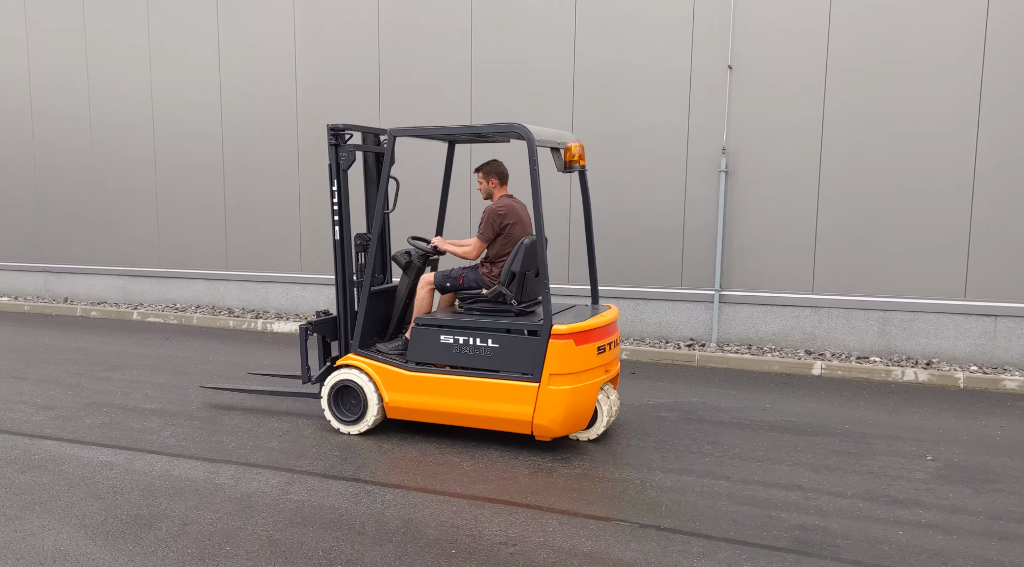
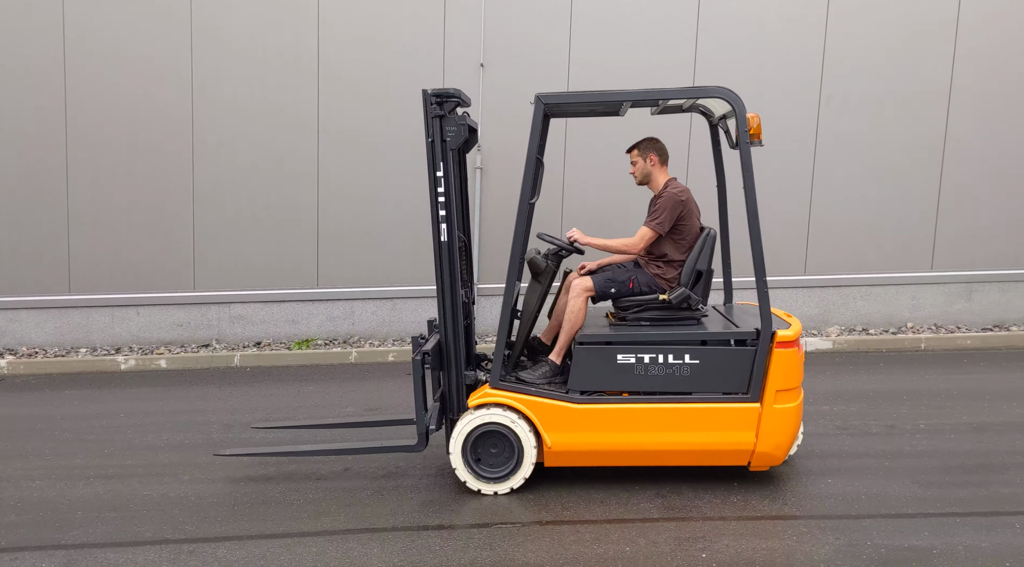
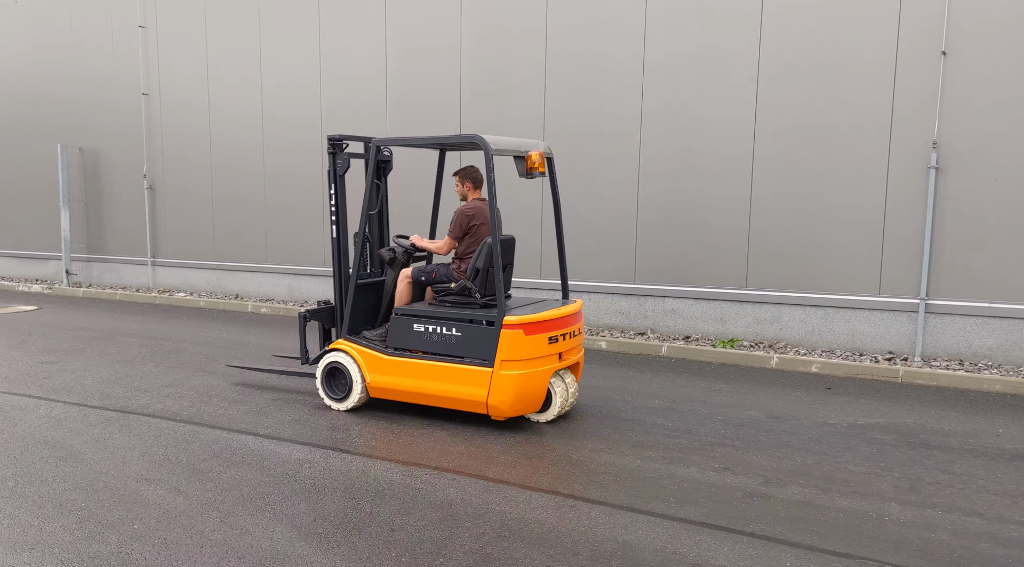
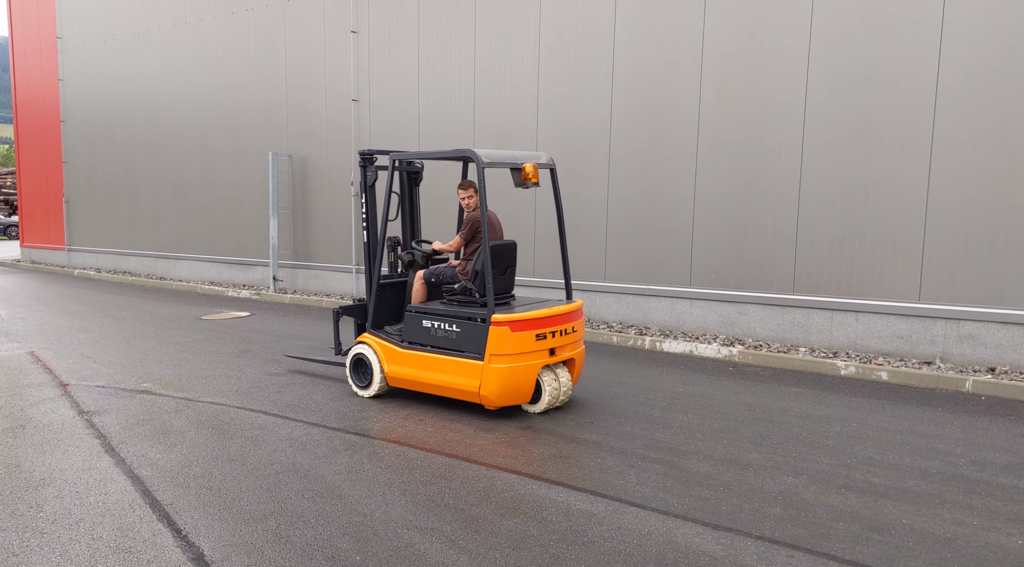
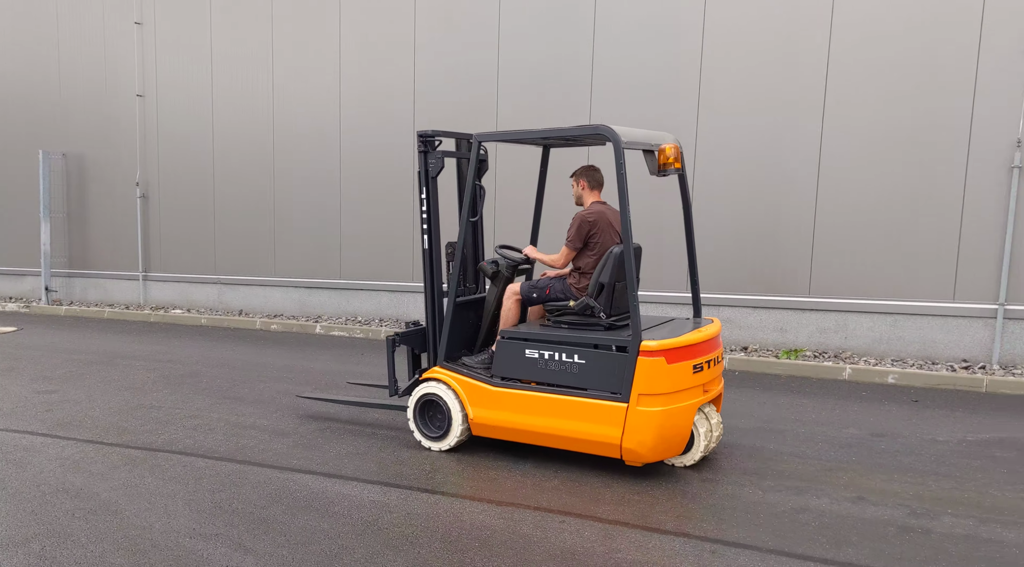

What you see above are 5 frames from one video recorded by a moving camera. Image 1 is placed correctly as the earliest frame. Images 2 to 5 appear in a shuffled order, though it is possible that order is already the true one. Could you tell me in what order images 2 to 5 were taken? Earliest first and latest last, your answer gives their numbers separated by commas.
3, 4, 5, 2
